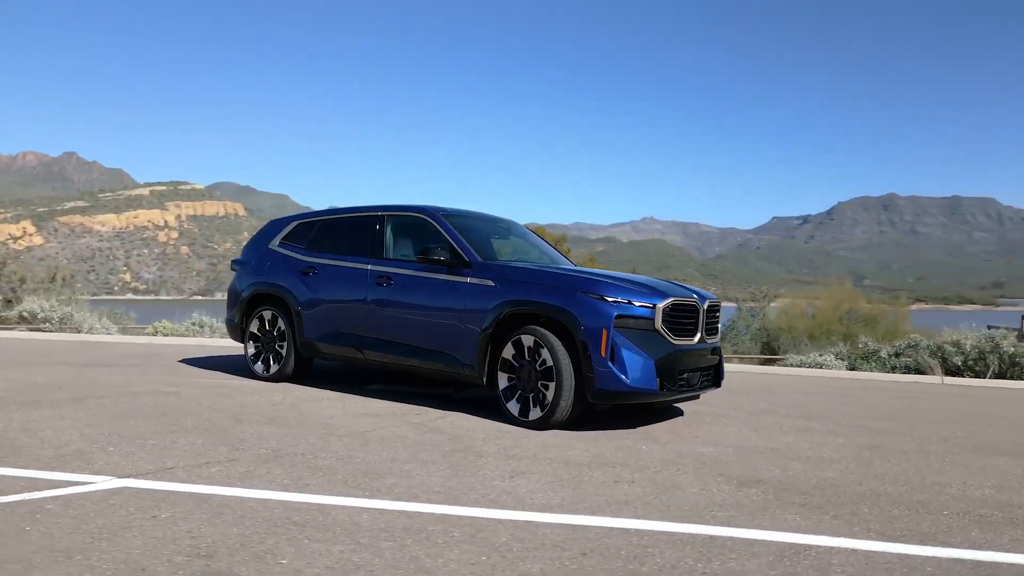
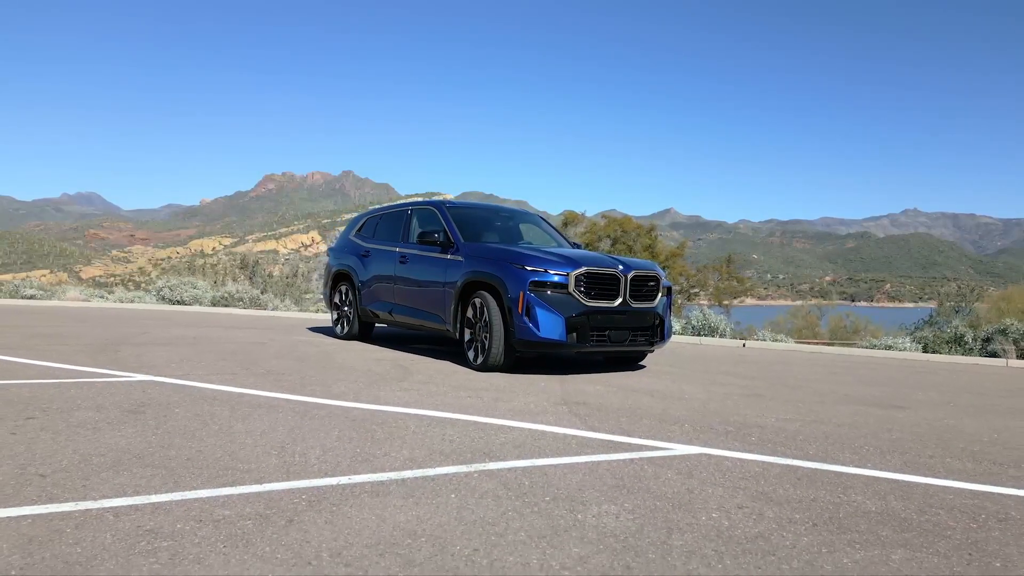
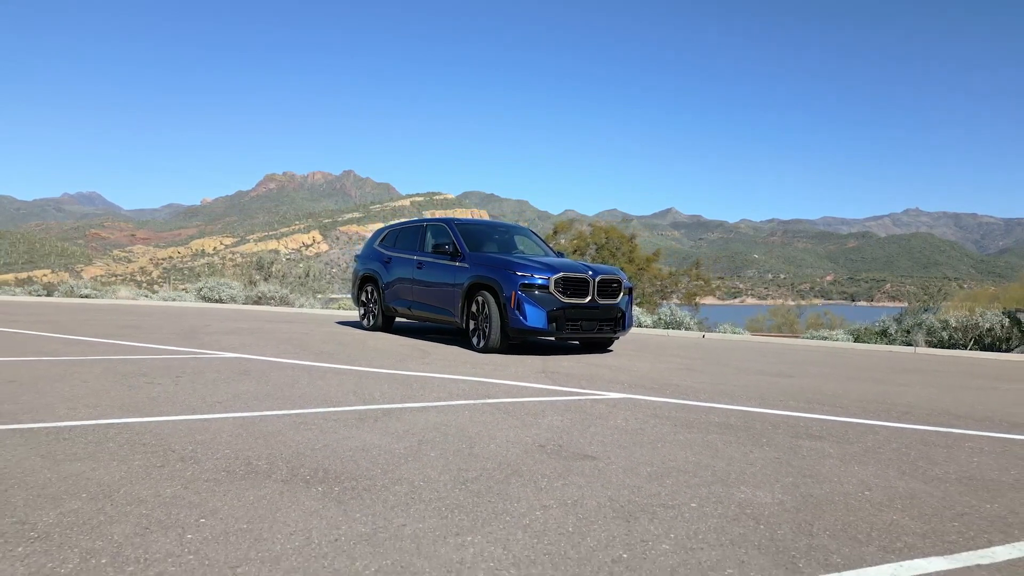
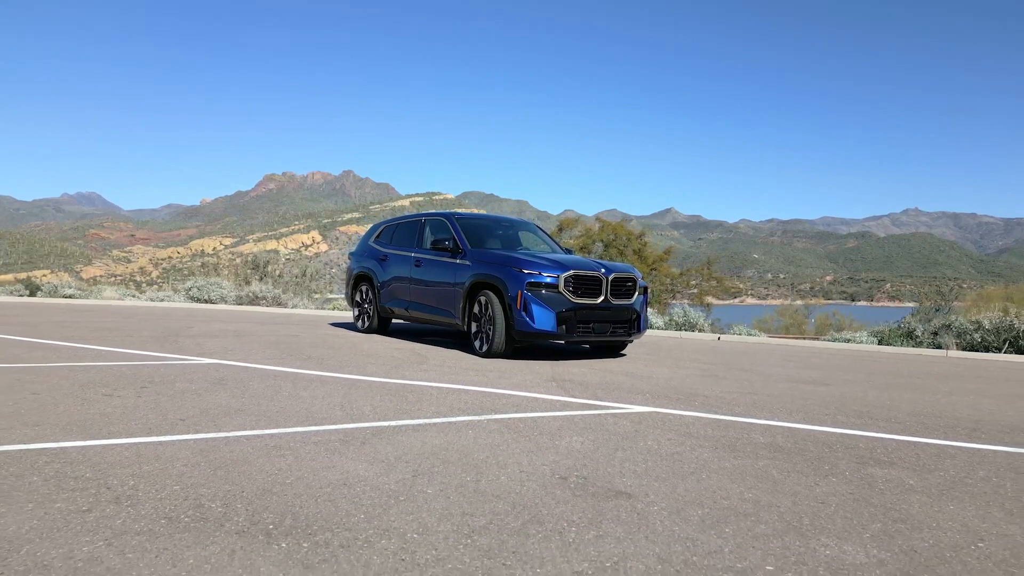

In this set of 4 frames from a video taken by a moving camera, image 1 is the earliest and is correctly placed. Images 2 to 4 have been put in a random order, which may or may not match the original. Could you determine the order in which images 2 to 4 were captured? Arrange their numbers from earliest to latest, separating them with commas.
2, 4, 3
